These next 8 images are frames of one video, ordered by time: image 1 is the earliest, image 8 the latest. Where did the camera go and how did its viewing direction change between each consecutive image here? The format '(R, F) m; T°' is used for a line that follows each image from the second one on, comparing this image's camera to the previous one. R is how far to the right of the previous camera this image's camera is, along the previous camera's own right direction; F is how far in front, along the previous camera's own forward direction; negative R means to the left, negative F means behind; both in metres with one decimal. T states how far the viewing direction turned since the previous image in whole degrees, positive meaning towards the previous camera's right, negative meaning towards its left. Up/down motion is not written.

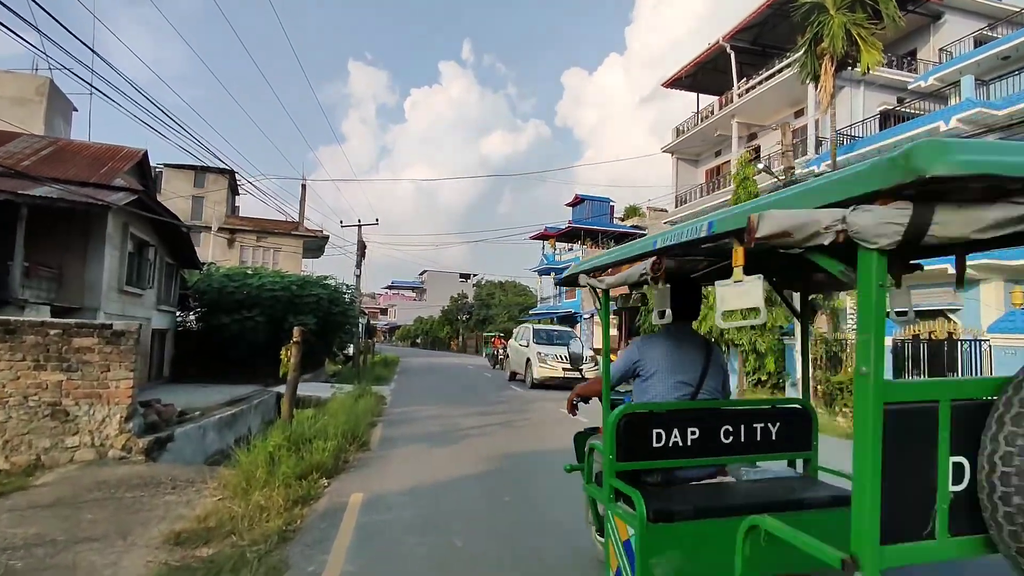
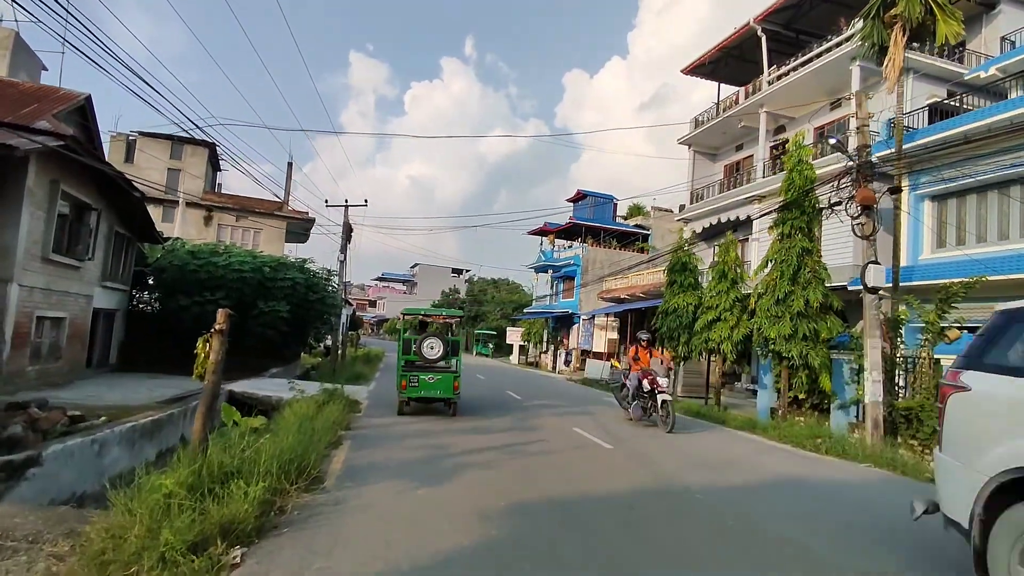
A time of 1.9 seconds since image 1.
(-0.3, +2.6) m; +1°
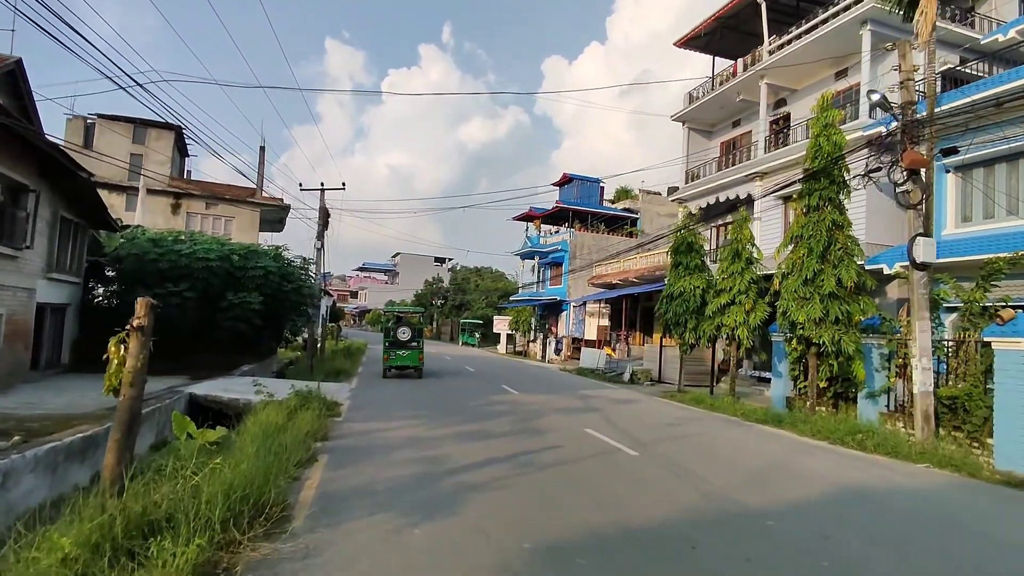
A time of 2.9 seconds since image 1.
(-0.3, +1.5) m; +2°
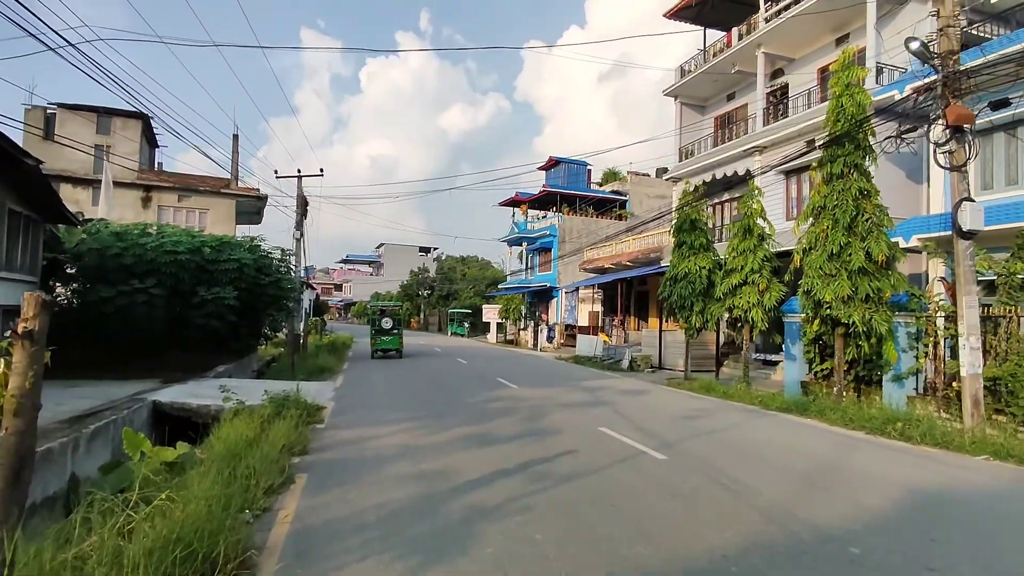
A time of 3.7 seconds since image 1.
(-0.2, +1.1) m; +1°
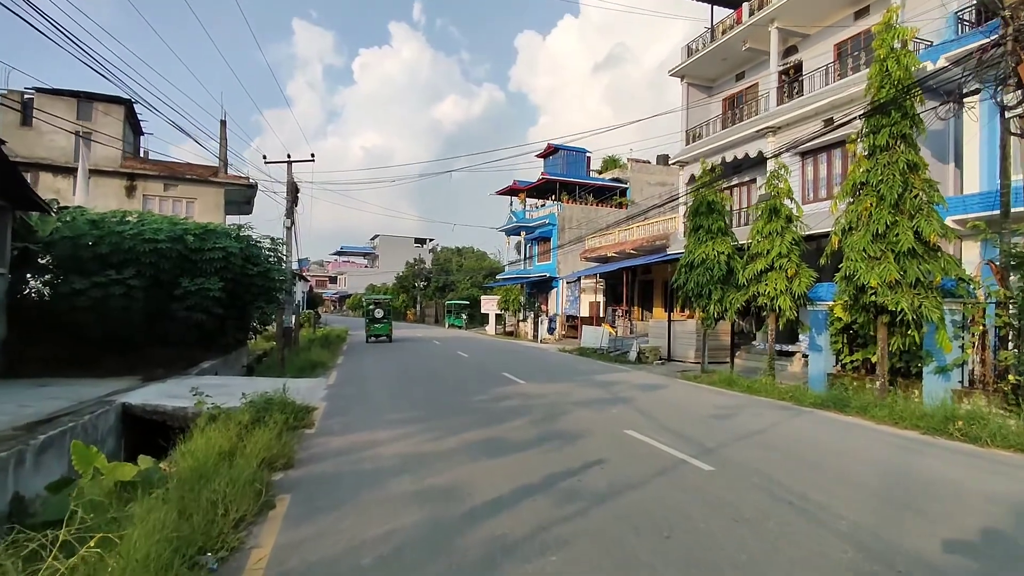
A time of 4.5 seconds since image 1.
(-0.2, +1.1) m; 0°
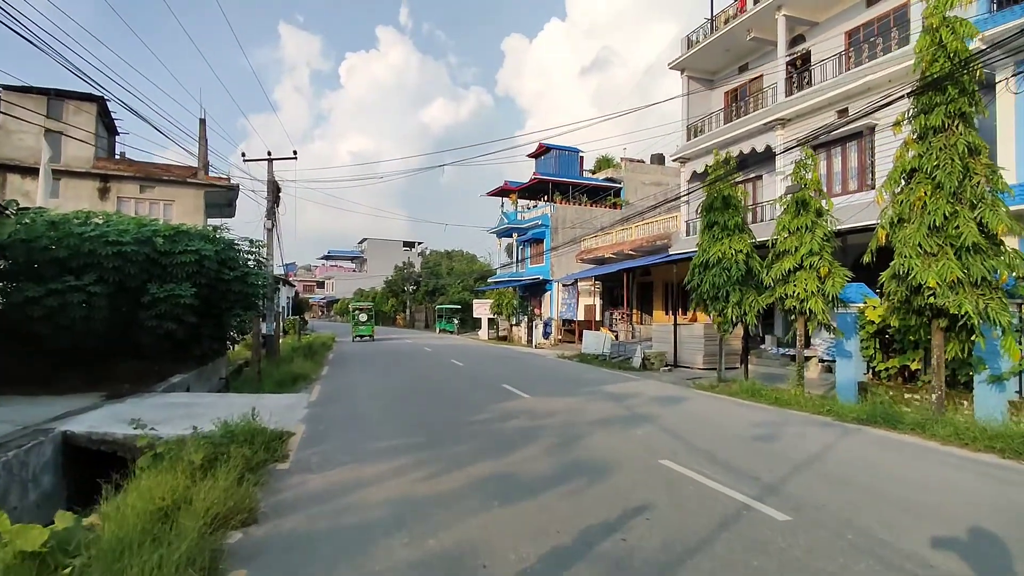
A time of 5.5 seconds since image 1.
(-0.3, +1.3) m; +1°
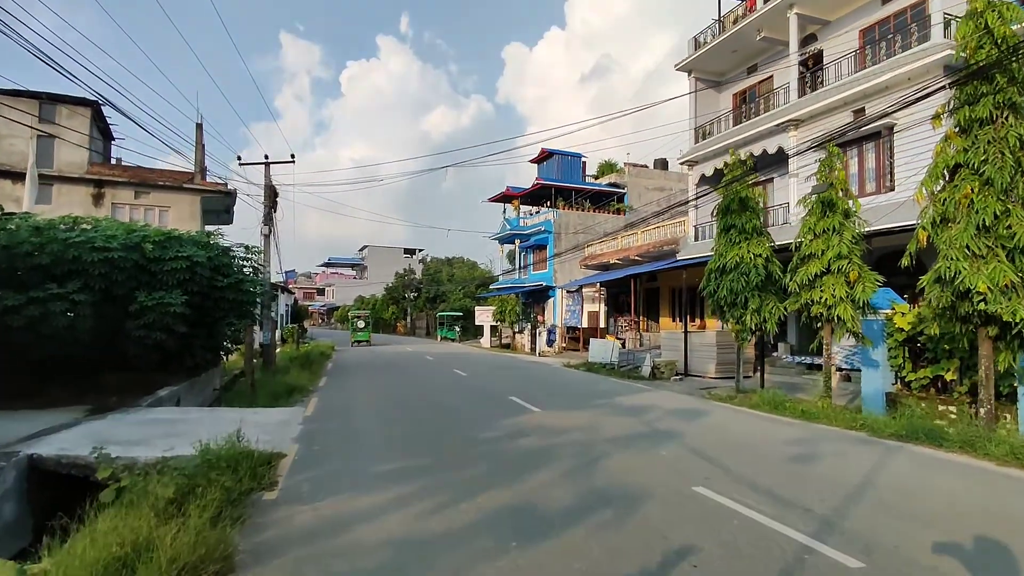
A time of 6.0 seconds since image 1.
(-0.1, +0.7) m; 0°
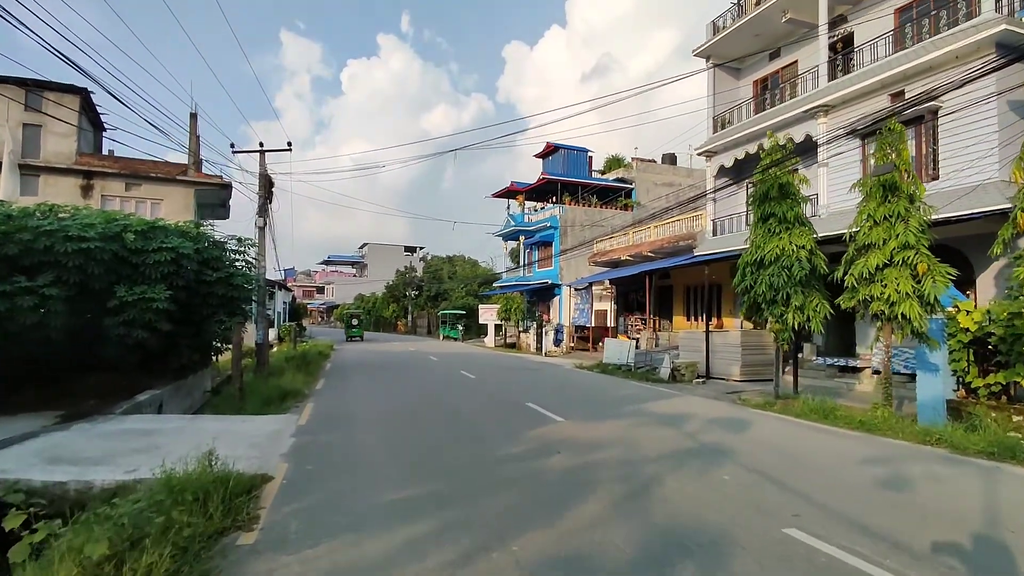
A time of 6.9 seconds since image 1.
(-0.3, +1.2) m; 0°
